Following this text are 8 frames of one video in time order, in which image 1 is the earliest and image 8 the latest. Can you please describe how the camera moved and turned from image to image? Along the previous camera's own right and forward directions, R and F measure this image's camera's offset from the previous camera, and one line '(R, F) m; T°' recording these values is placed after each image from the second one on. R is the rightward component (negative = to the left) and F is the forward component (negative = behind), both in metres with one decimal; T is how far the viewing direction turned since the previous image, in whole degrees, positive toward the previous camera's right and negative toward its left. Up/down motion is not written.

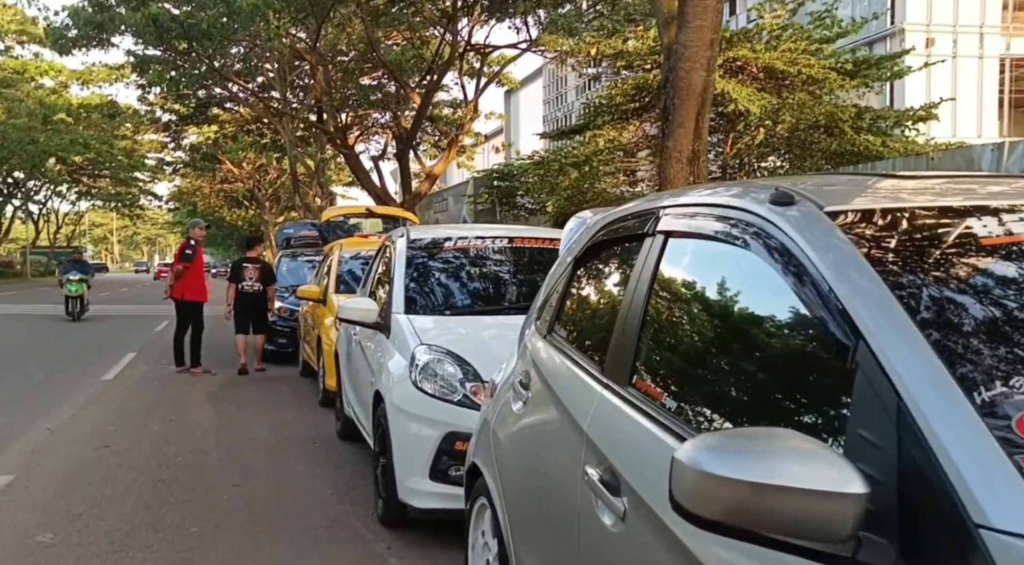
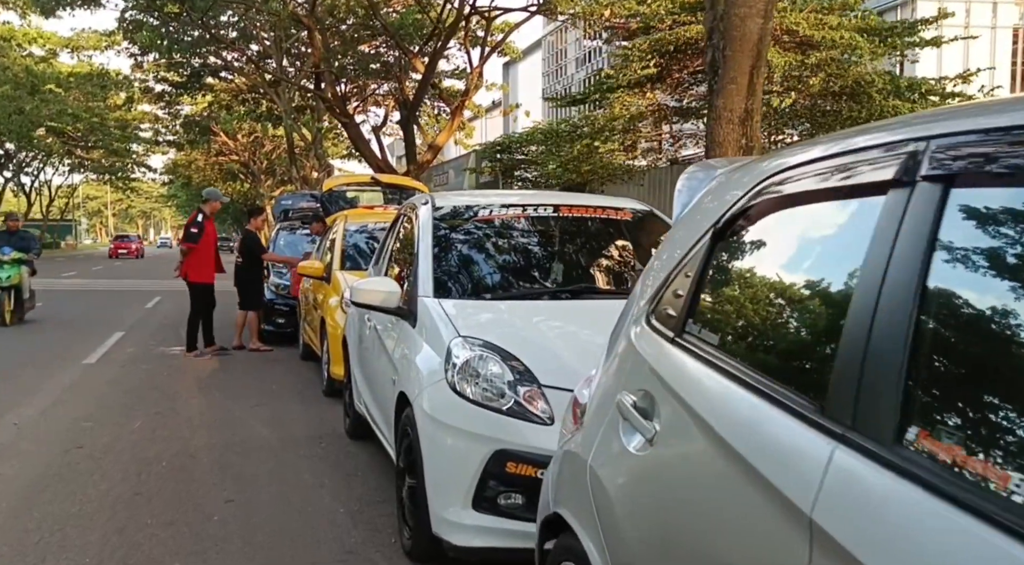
(-0.3, +0.9) m; 0°
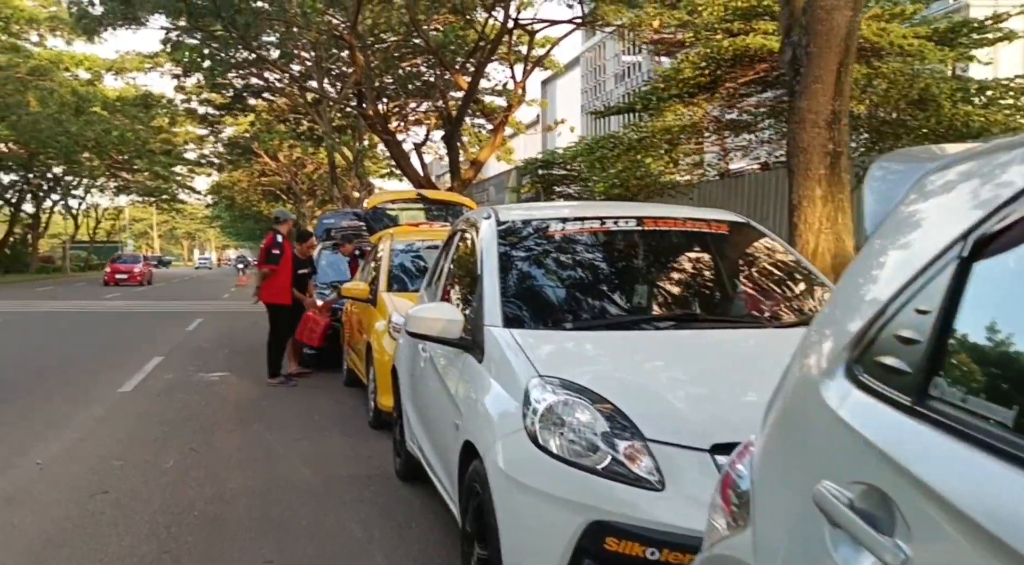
(-0.2, +0.6) m; -3°
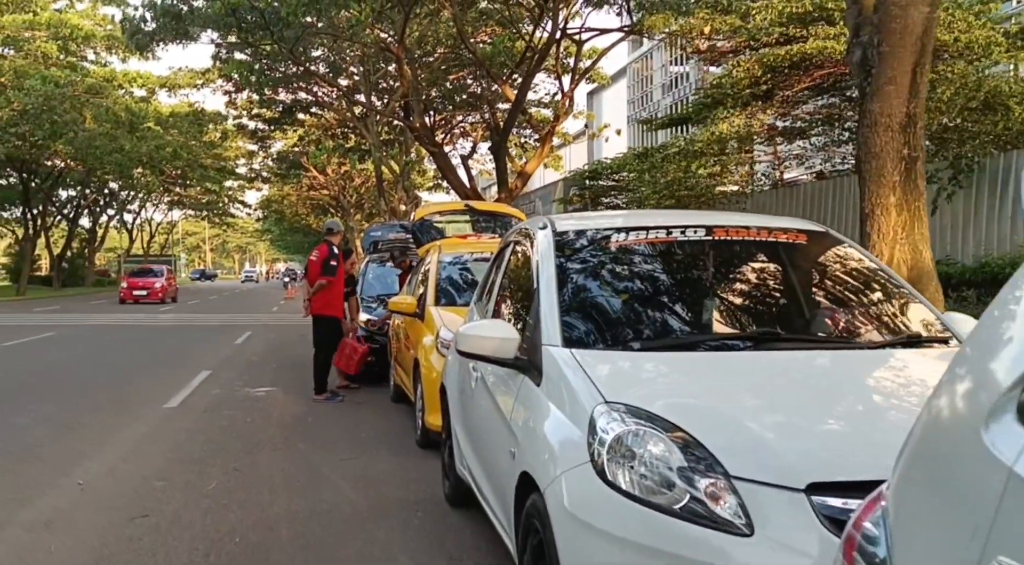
(-0.1, +0.3) m; -3°
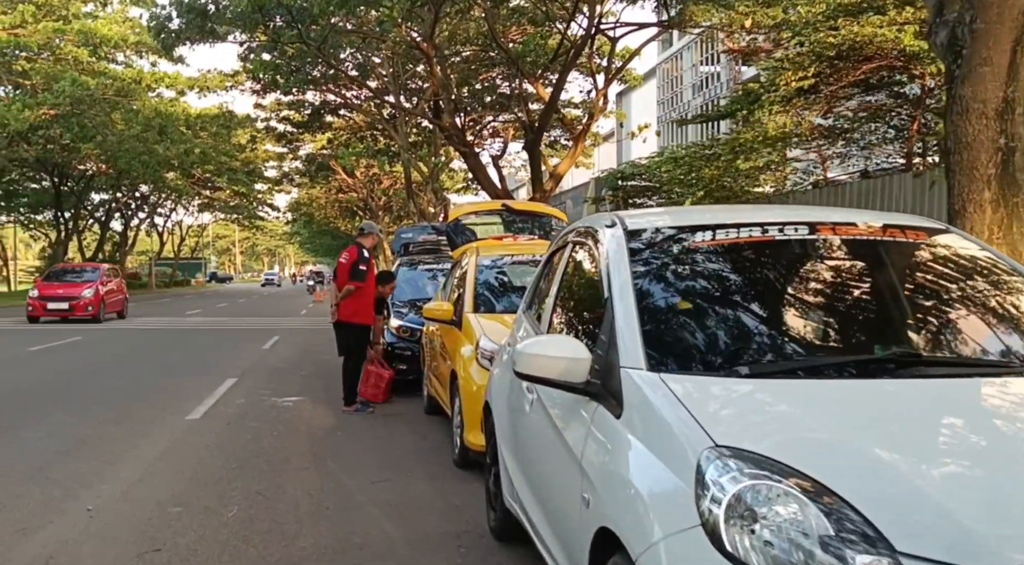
(-0.2, +0.6) m; -2°
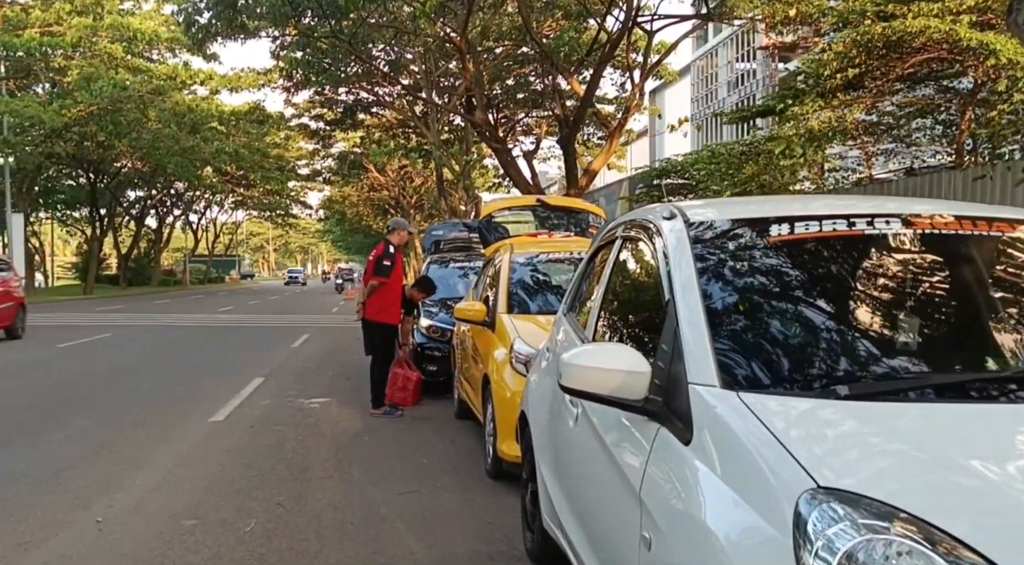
(-0.1, +0.4) m; -2°
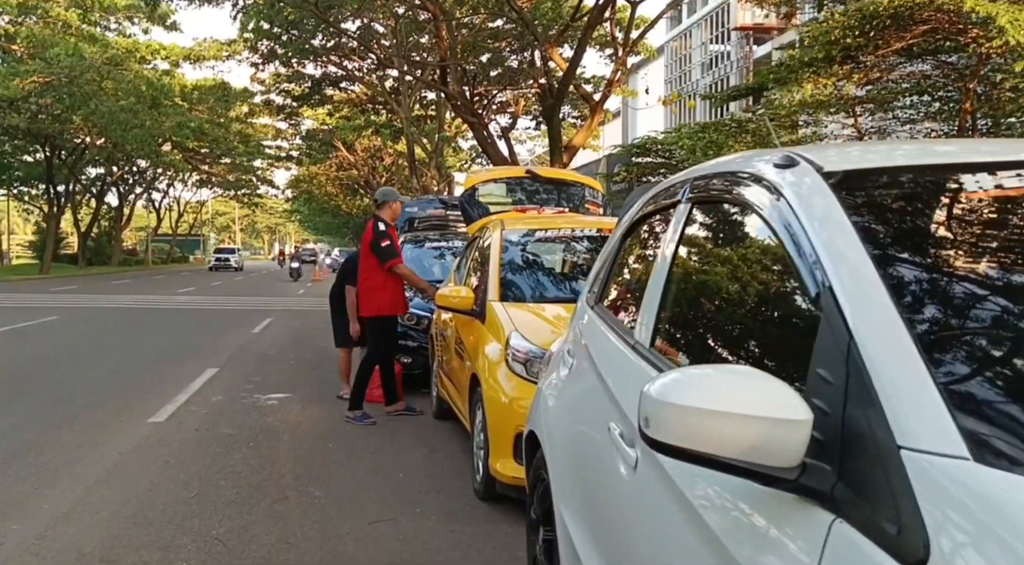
(-0.2, +1.0) m; +2°
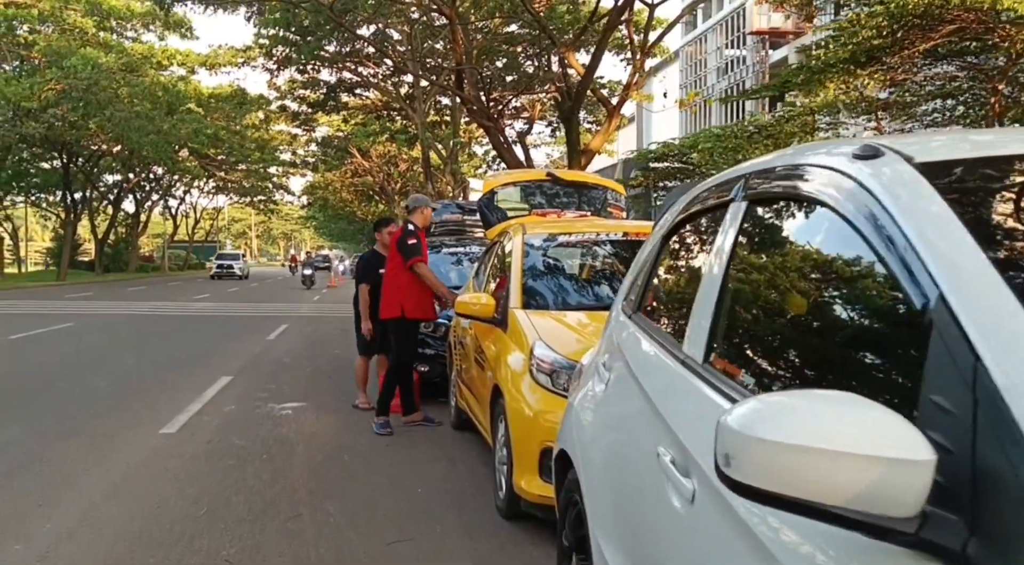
(-0.1, +0.2) m; -1°
